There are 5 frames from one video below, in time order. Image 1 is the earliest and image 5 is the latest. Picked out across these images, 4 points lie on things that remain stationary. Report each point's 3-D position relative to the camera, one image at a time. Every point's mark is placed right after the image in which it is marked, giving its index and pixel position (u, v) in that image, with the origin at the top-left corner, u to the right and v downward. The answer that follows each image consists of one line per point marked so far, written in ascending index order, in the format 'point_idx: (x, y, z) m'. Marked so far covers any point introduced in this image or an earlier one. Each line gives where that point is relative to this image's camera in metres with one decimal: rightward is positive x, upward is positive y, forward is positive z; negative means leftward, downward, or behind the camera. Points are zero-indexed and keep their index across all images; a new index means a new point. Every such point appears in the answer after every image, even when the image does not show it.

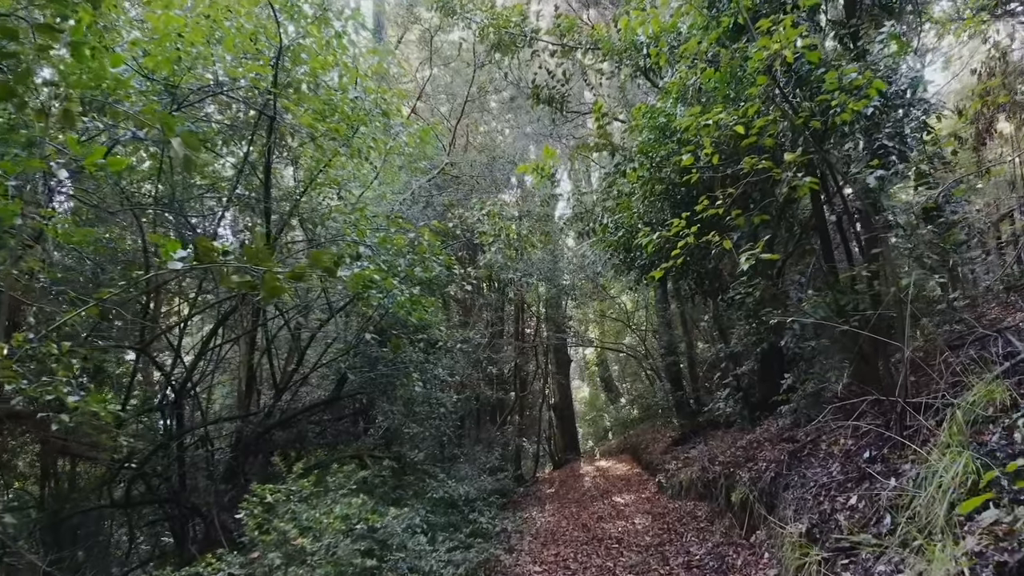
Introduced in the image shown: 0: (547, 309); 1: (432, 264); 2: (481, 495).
0: (+1.1, -0.7, +16.9) m
1: (-1.3, +0.4, +8.7) m
2: (-0.6, -3.8, +10.4) m
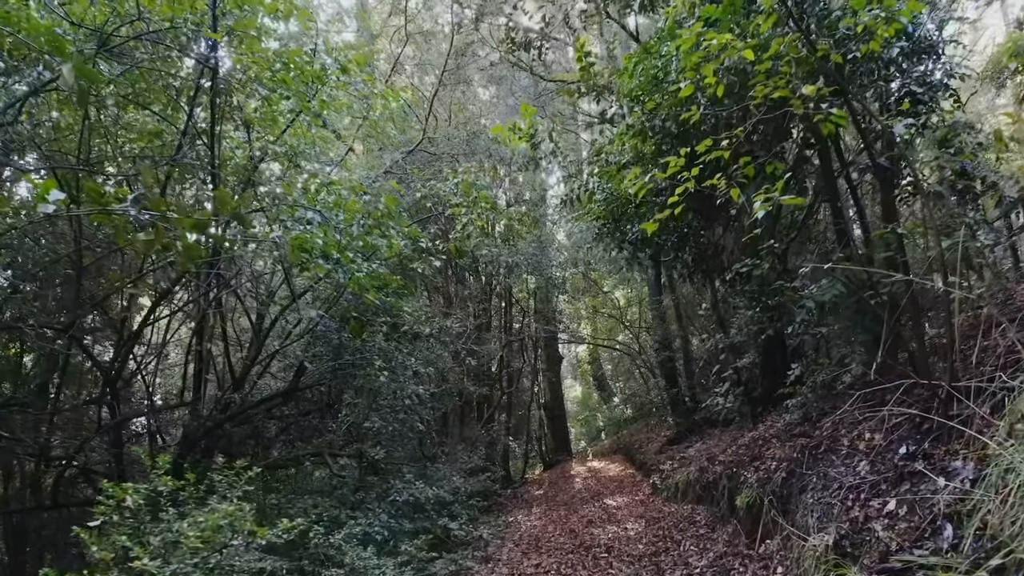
0: (+0.7, -0.4, +16.0) m
1: (-1.6, +0.7, +7.9) m
2: (-0.9, -3.5, +9.5) m
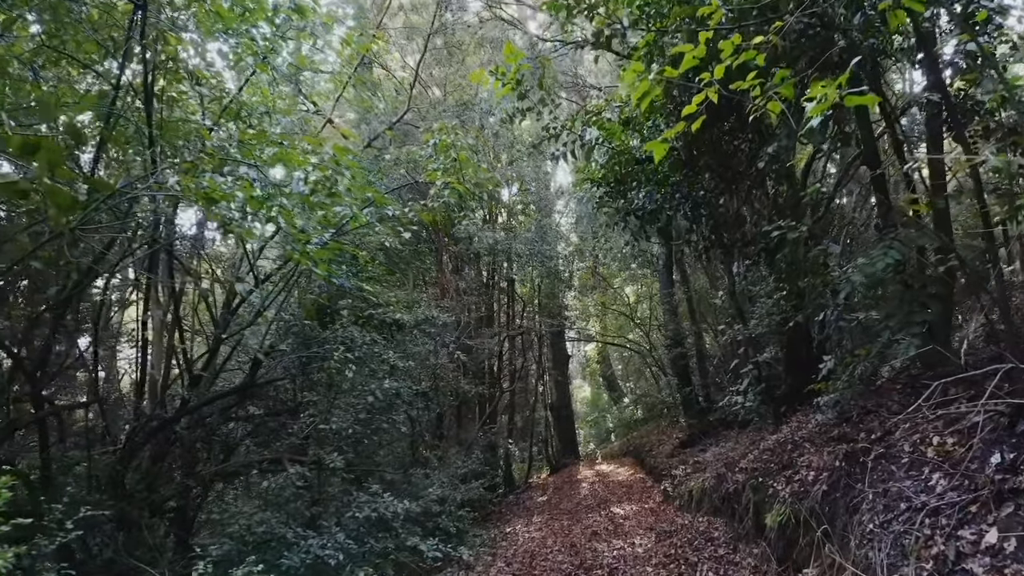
0: (+0.7, -0.2, +15.0) m
1: (-1.7, +0.9, +6.9) m
2: (-1.0, -3.3, +8.5) m
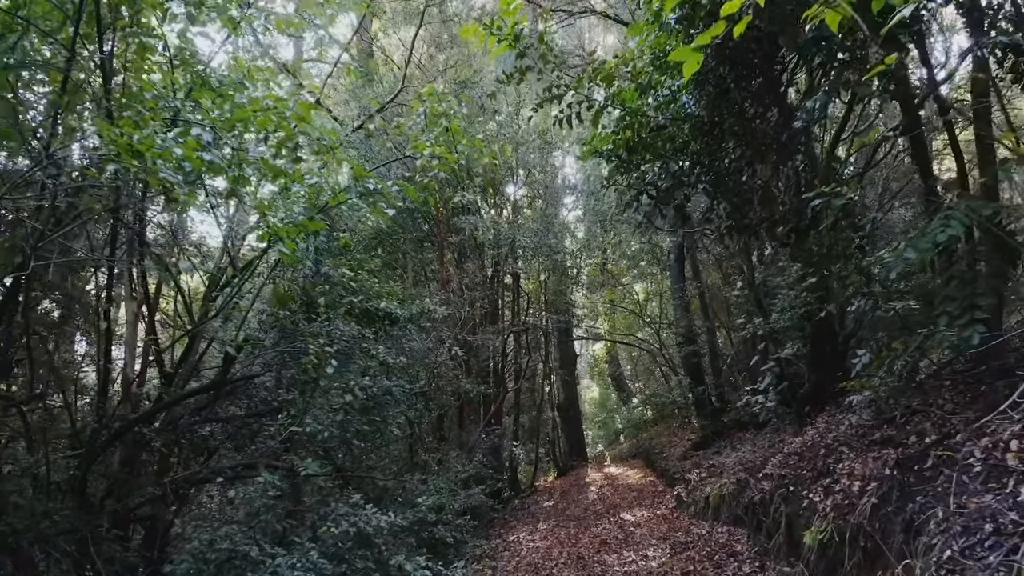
0: (+0.9, -0.1, +14.4) m
1: (-1.7, +1.0, +6.3) m
2: (-1.0, -3.2, +7.9) m
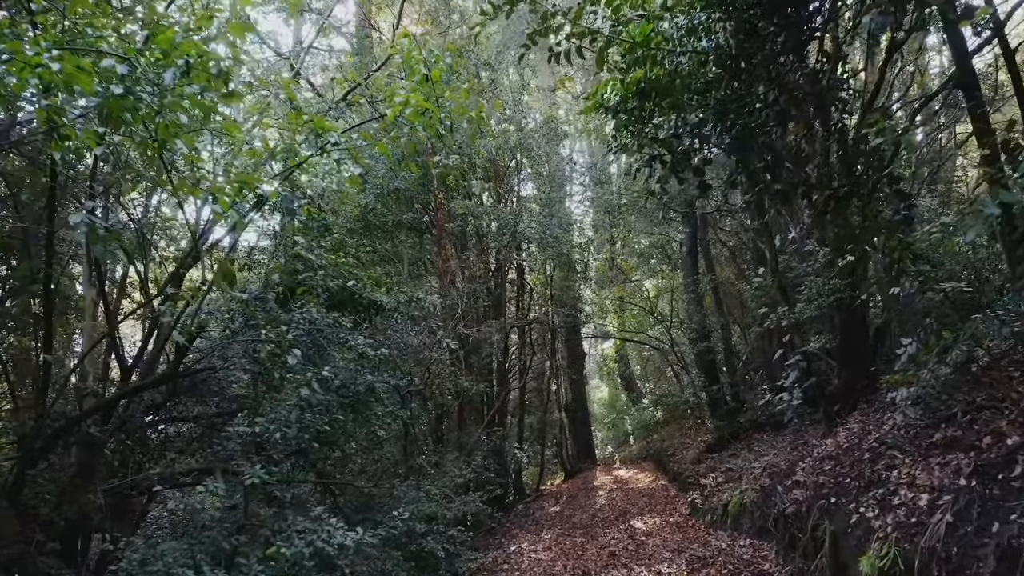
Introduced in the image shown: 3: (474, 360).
0: (+0.9, +0.1, +13.6) m
1: (-1.8, +1.2, +5.5) m
2: (-1.0, -3.0, +7.1) m
3: (-0.8, -1.5, +11.7) m
